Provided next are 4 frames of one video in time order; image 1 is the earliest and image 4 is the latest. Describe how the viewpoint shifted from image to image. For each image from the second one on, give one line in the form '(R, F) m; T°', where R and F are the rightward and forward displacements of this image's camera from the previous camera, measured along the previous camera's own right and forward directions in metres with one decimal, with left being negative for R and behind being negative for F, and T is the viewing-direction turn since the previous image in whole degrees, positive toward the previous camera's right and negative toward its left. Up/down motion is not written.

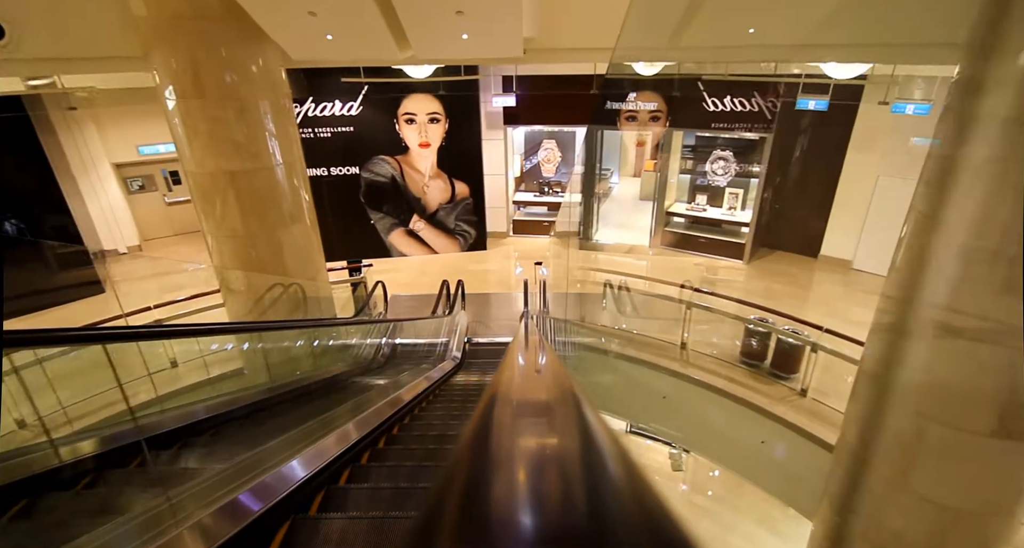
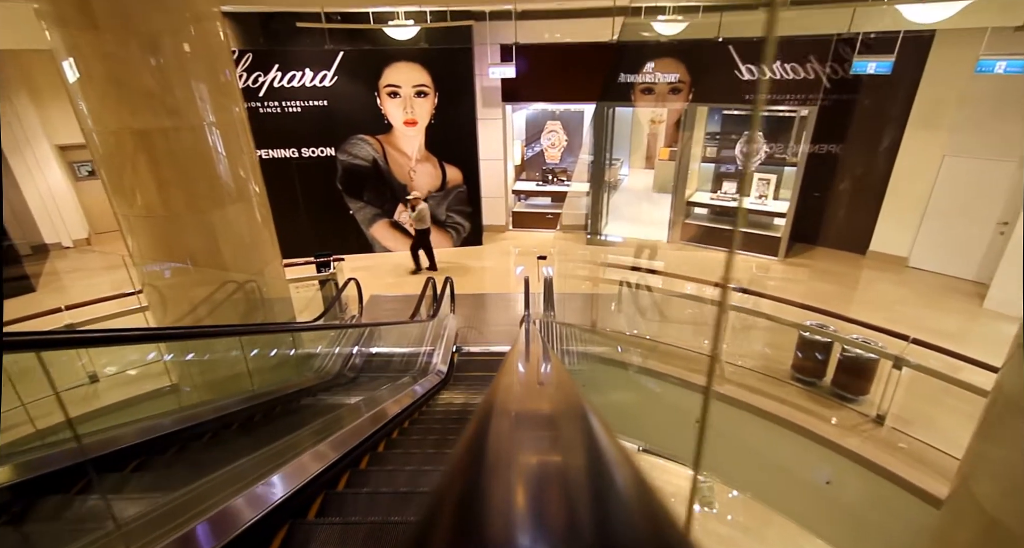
(0.0, +1.0) m; 0°
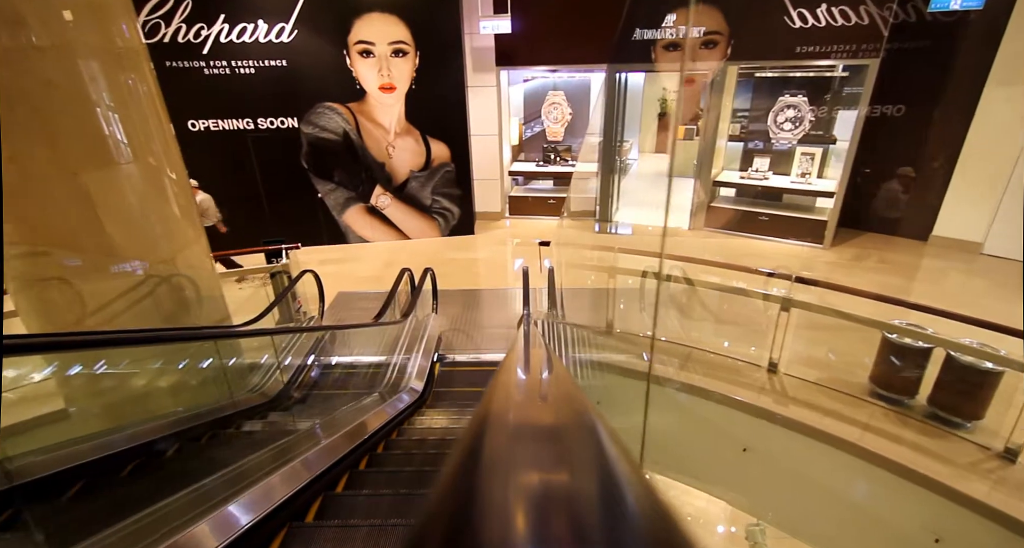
(0.0, +1.0) m; 0°
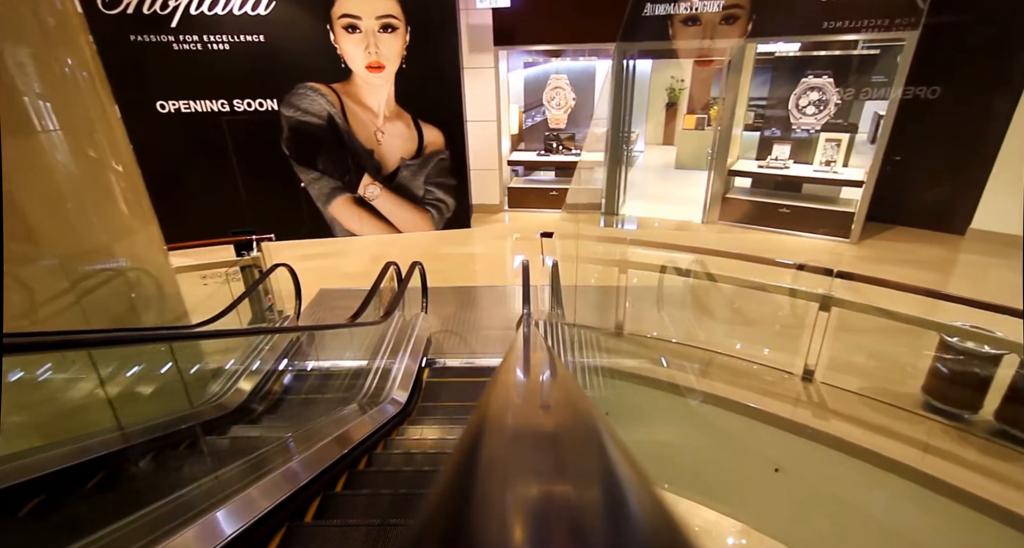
(0.0, +0.5) m; 0°
